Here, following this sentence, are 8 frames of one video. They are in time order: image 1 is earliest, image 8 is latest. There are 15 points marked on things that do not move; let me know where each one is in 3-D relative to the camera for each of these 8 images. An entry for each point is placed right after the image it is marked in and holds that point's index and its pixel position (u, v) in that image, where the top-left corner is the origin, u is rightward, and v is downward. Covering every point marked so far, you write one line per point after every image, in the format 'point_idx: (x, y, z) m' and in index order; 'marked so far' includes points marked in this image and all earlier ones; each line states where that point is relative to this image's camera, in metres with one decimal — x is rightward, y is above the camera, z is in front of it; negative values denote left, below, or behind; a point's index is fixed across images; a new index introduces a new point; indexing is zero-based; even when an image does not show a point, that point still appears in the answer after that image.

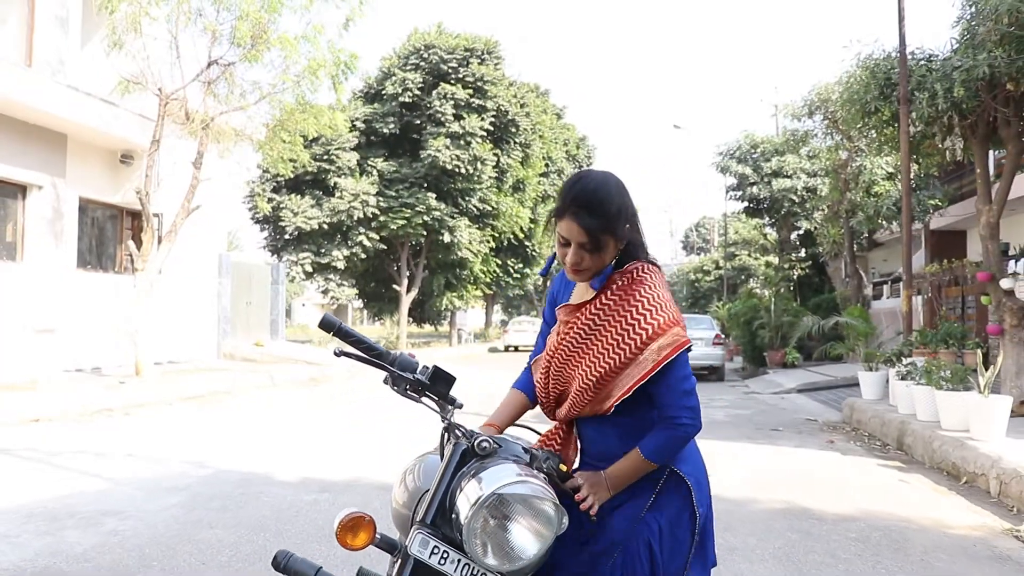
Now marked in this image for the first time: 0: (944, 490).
0: (+3.2, -1.5, +6.1) m
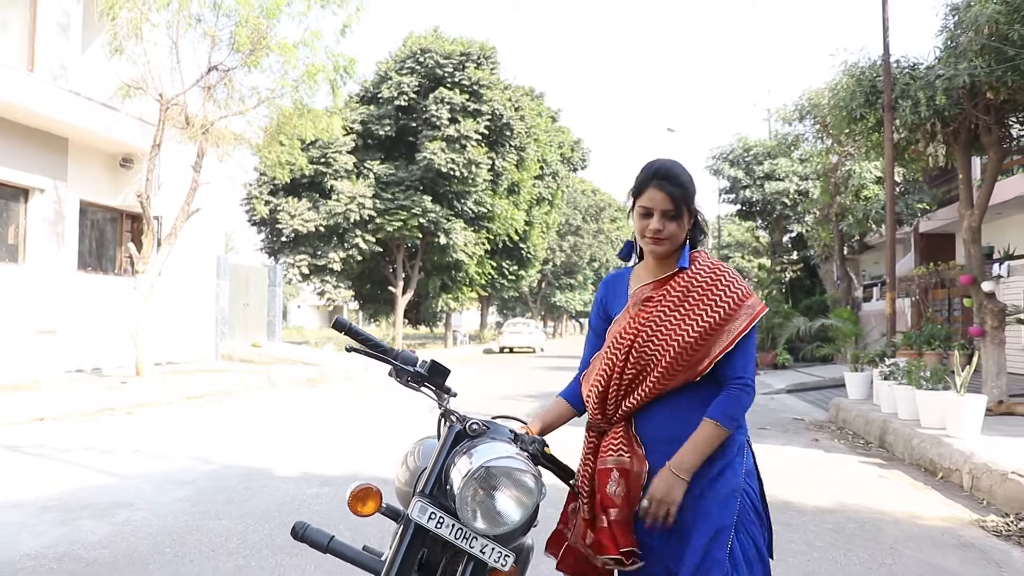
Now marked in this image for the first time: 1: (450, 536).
0: (+3.2, -1.5, +6.3) m
1: (-0.1, -0.5, +1.6) m
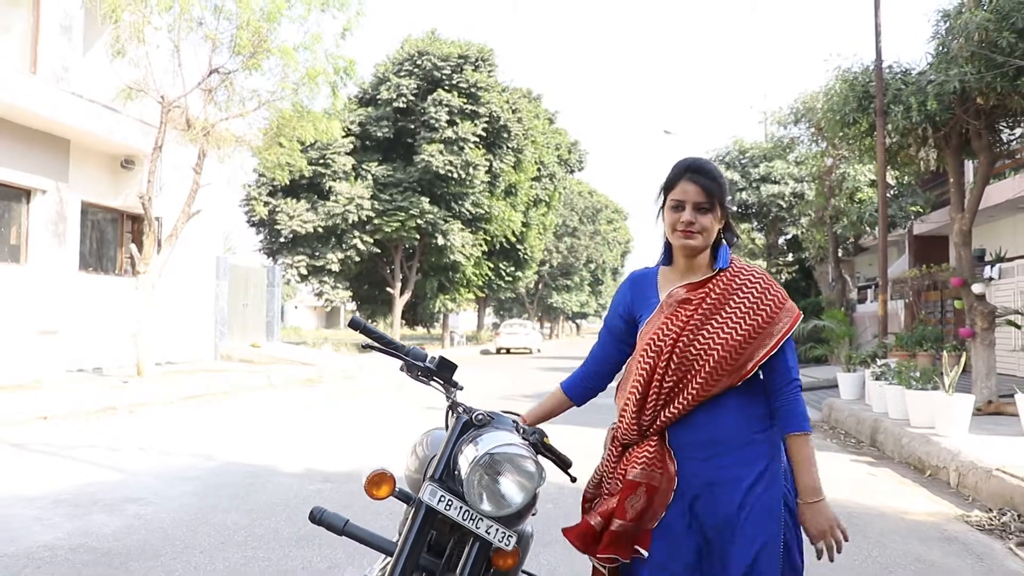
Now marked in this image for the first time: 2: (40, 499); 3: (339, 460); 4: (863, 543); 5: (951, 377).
0: (+3.1, -1.5, +6.5) m
1: (-0.1, -0.5, +1.7) m
2: (-2.6, -1.2, +4.6) m
3: (-1.3, -1.3, +6.2) m
4: (+1.9, -1.4, +4.4) m
5: (+4.0, -0.8, +7.4) m
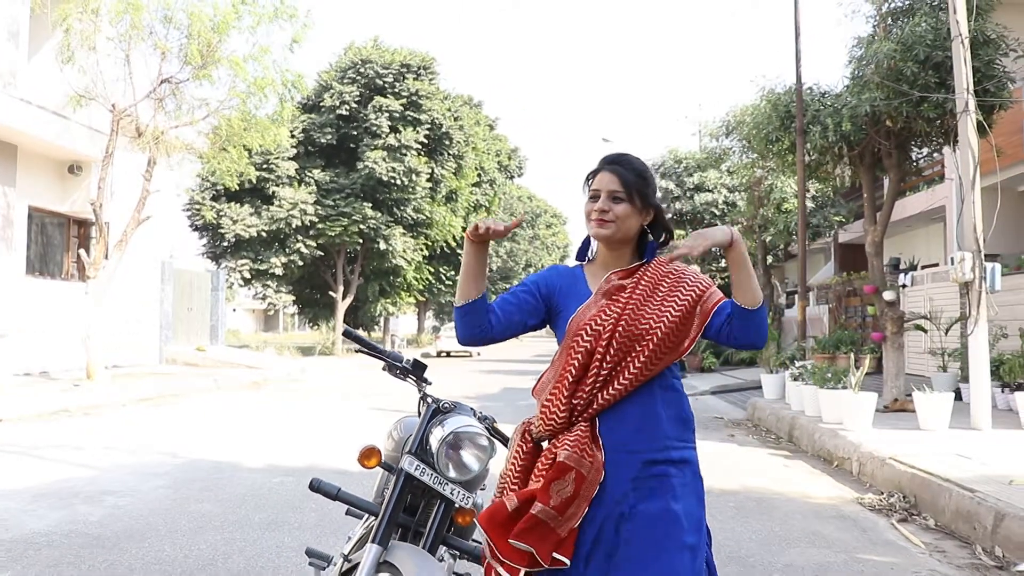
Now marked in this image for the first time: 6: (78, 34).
0: (+2.7, -1.6, +7.2) m
1: (-0.2, -0.5, +2.2) m
2: (-3.0, -1.2, +4.9) m
3: (-1.7, -1.4, +6.6) m
4: (+1.6, -1.4, +5.1) m
5: (+3.5, -0.9, +8.2) m
6: (-6.2, +3.6, +11.7) m
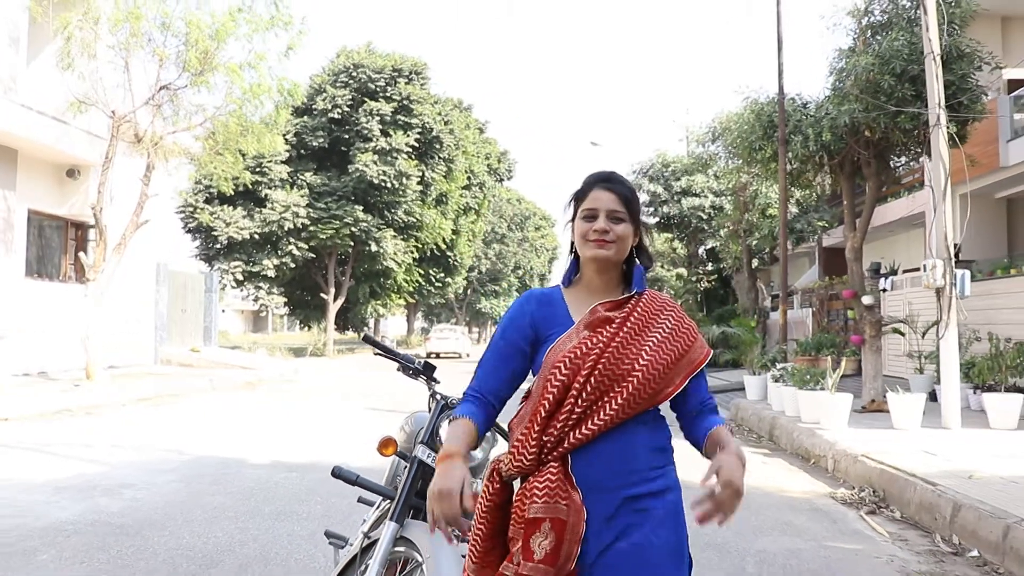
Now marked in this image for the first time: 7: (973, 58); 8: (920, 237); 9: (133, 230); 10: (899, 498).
0: (+2.6, -1.7, +7.6) m
1: (-0.2, -0.6, +2.6) m
2: (-3.0, -1.3, +5.2) m
3: (-1.8, -1.4, +6.9) m
4: (+1.6, -1.5, +5.4) m
5: (+3.4, -0.9, +8.6) m
6: (-6.3, +3.6, +12.0) m
7: (+5.9, +2.9, +10.4) m
8: (+8.9, +1.1, +17.8) m
9: (-5.8, +0.9, +12.5) m
10: (+2.7, -1.5, +5.7) m
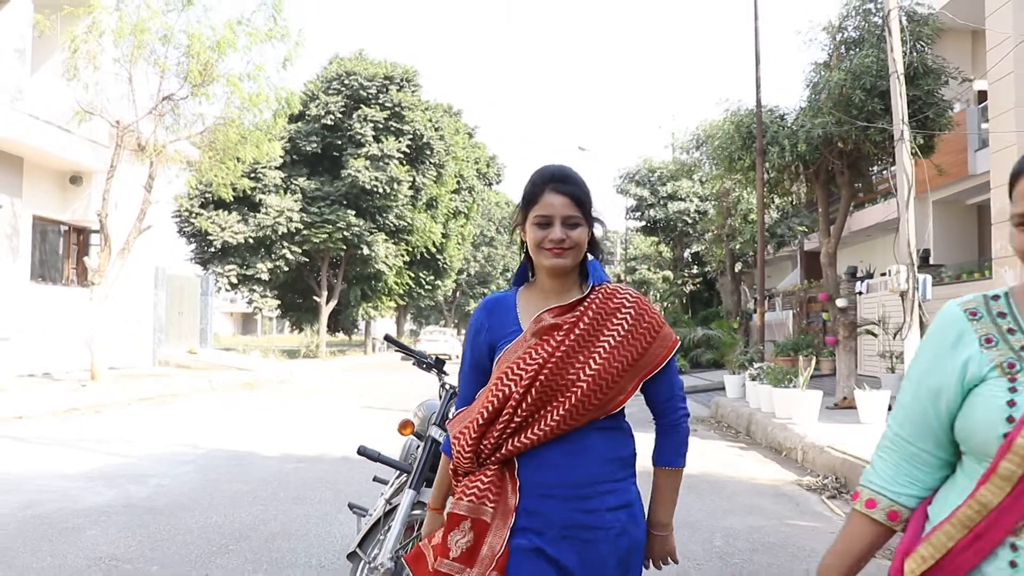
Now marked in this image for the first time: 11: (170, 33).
0: (+2.5, -1.7, +8.1) m
1: (-0.2, -0.6, +3.1) m
2: (-3.0, -1.3, +5.7) m
3: (-1.9, -1.4, +7.4) m
4: (+1.5, -1.5, +5.9) m
5: (+3.3, -1.0, +9.1) m
6: (-6.5, +3.6, +12.4) m
7: (+5.8, +2.9, +11.0) m
8: (+8.6, +1.0, +18.4) m
9: (-5.9, +0.8, +12.9) m
10: (+2.6, -1.5, +6.2) m
11: (-5.3, +4.0, +12.7) m
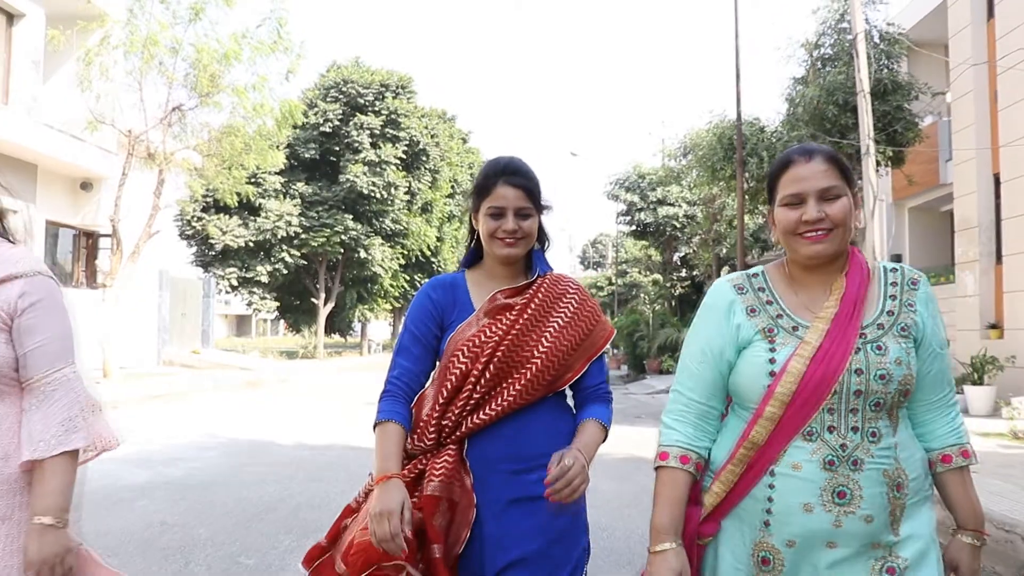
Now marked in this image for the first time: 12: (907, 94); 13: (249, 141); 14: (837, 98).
0: (+2.5, -1.7, +8.7) m
1: (-0.3, -0.6, +3.7) m
2: (-3.1, -1.3, +6.3) m
3: (-1.9, -1.5, +8.0) m
4: (+1.5, -1.6, +6.6) m
5: (+3.2, -1.0, +9.8) m
6: (-6.6, +3.5, +13.0) m
7: (+5.7, +2.8, +11.7) m
8: (+8.5, +1.0, +19.2) m
9: (-6.0, +0.8, +13.5) m
10: (+2.6, -1.5, +6.9) m
11: (-5.4, +3.9, +13.3) m
12: (+5.6, +2.8, +11.7) m
13: (-4.7, +2.6, +14.7) m
14: (+4.6, +2.7, +11.7) m
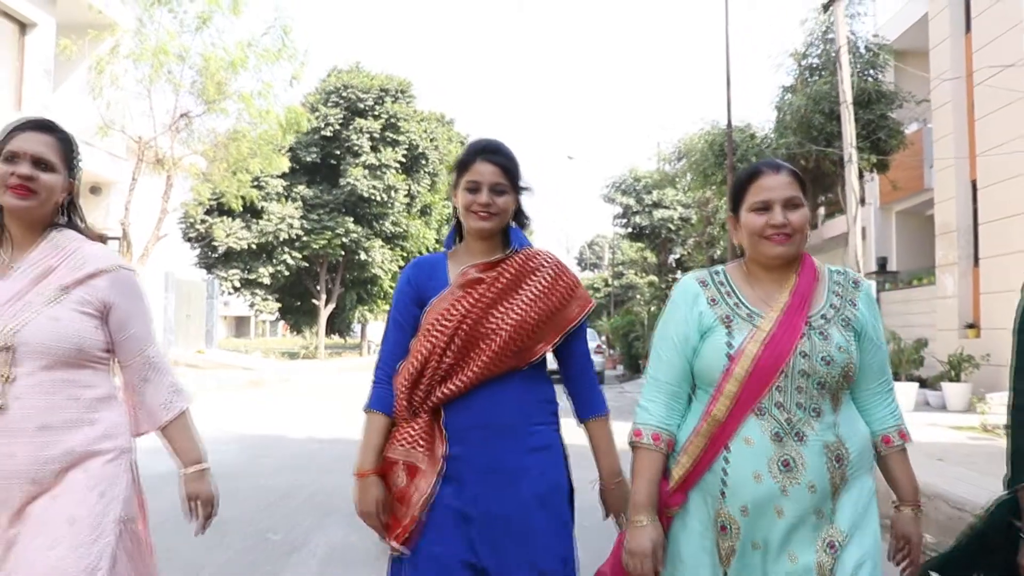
0: (+2.4, -1.8, +9.2) m
1: (-0.3, -0.6, +4.1) m
2: (-3.1, -1.3, +6.7) m
3: (-1.9, -1.5, +8.4) m
4: (+1.4, -1.6, +7.0) m
5: (+3.2, -1.1, +10.2) m
6: (-6.6, +3.5, +13.4) m
7: (+5.6, +2.8, +12.1) m
8: (+8.4, +0.9, +19.6) m
9: (-6.1, +0.8, +13.9) m
10: (+2.6, -1.5, +7.3) m
11: (-5.4, +3.9, +13.7) m
12: (+5.6, +2.7, +12.1) m
13: (-4.7, +2.6, +15.1) m
14: (+4.6, +2.7, +12.1) m
